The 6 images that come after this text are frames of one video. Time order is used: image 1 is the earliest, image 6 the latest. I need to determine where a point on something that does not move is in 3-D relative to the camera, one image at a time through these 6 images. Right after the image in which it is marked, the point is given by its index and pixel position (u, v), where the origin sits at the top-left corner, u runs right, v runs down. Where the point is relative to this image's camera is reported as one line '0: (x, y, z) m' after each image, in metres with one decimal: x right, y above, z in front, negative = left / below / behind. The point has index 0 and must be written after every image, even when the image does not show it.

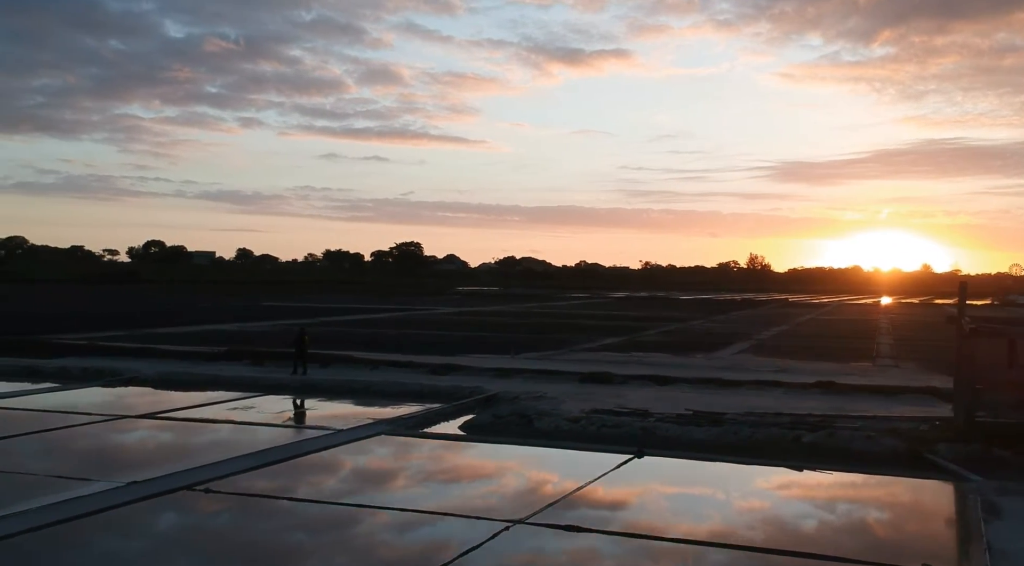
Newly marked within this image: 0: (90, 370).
0: (-7.1, -1.5, +16.0) m
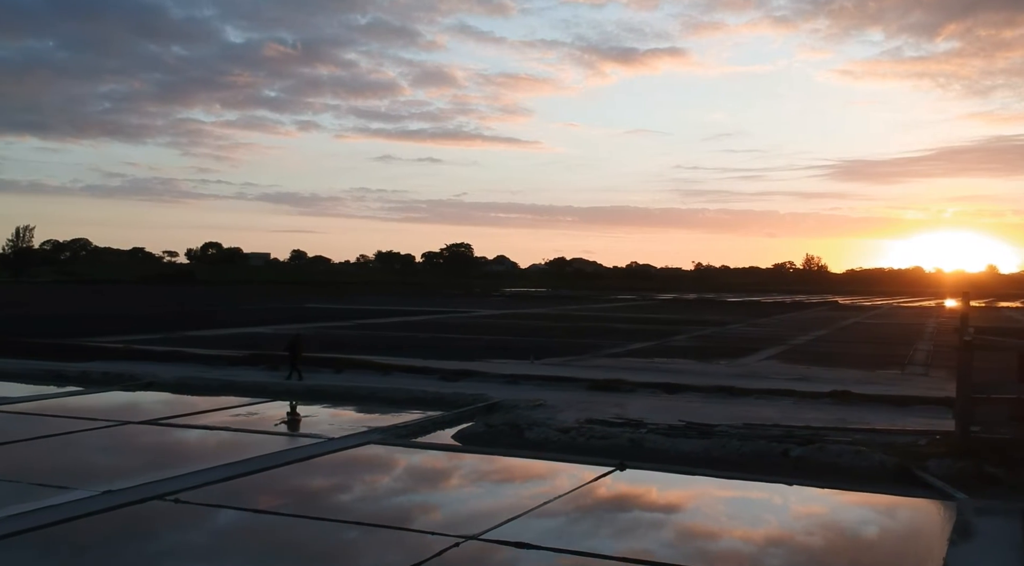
0: (-6.8, -1.6, +16.4) m
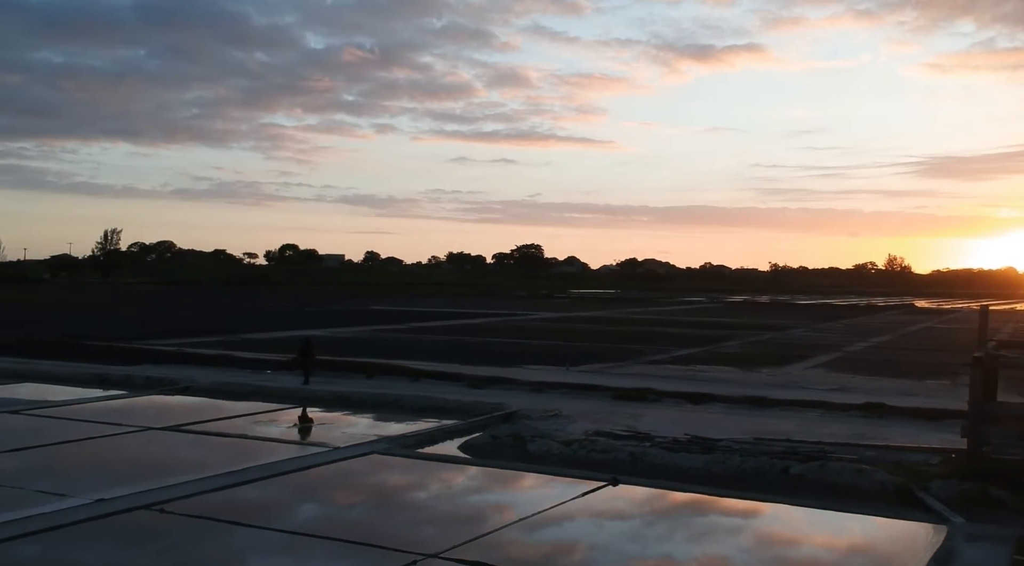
0: (-6.4, -1.7, +17.0) m
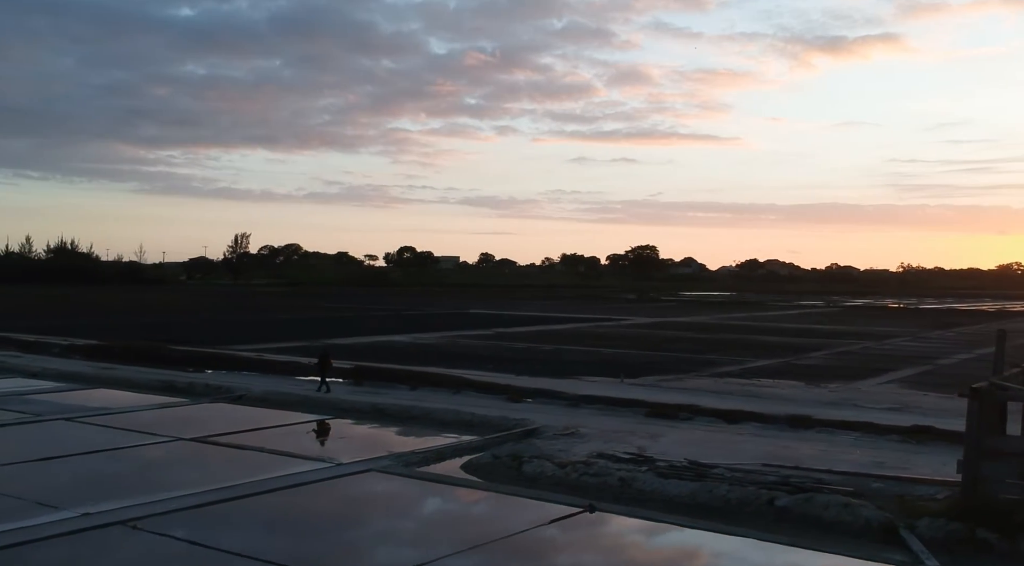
0: (-5.6, -1.9, +18.0) m
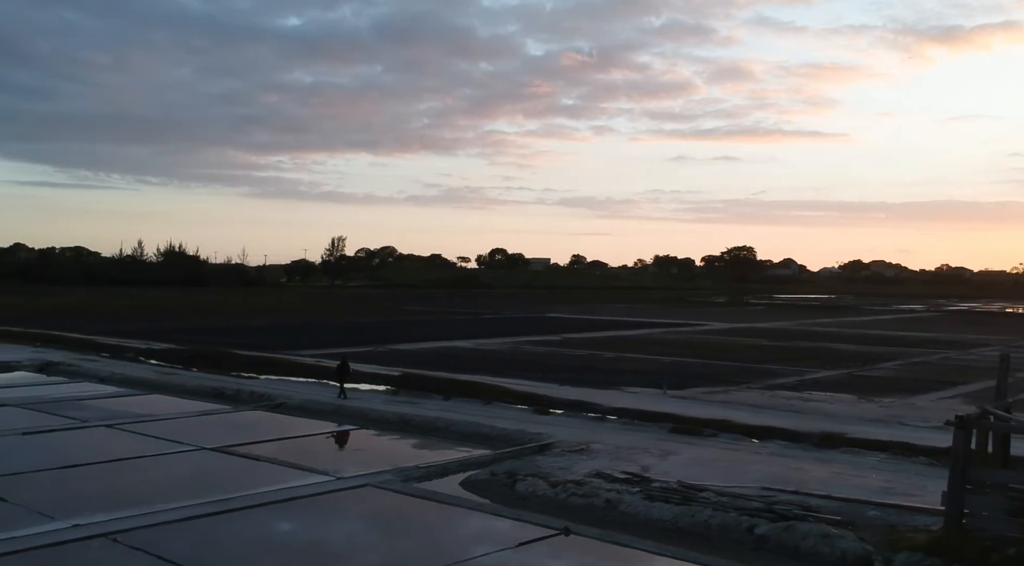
0: (-5.0, -2.2, +18.6) m
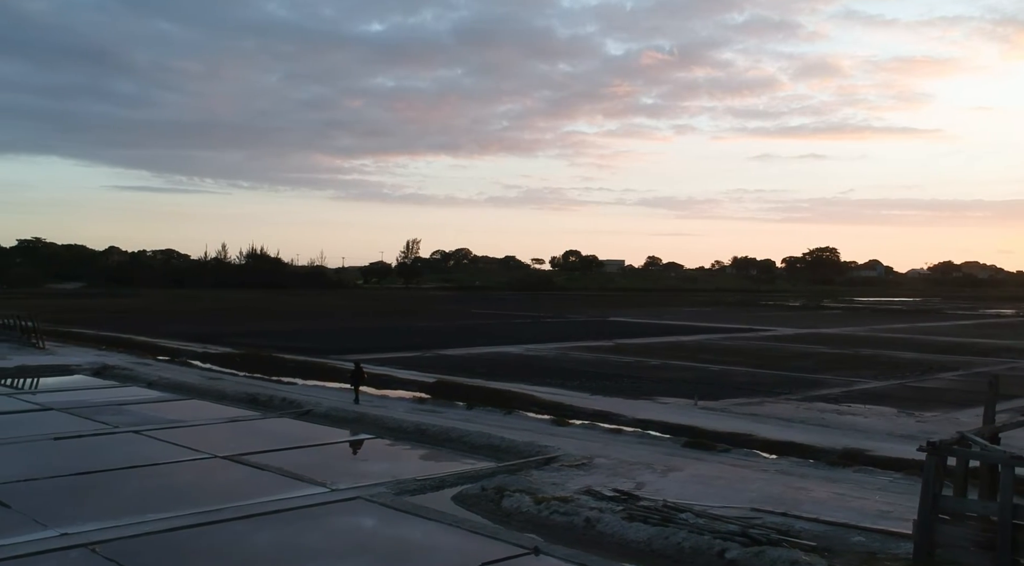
0: (-4.4, -2.3, +19.1) m
